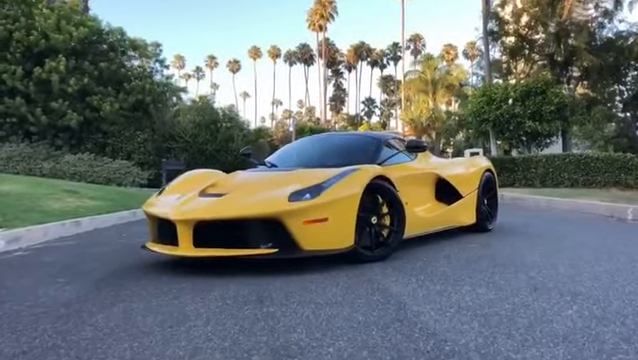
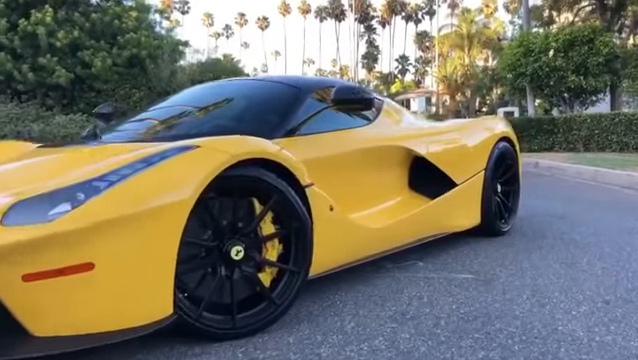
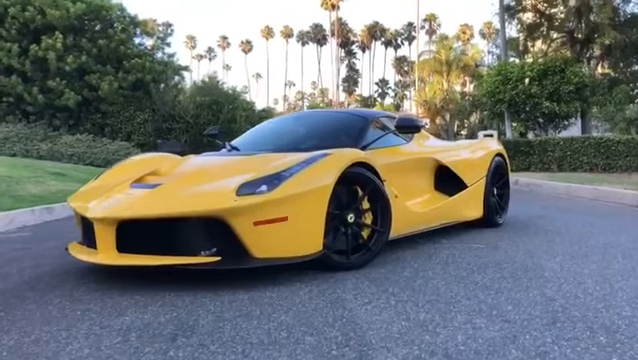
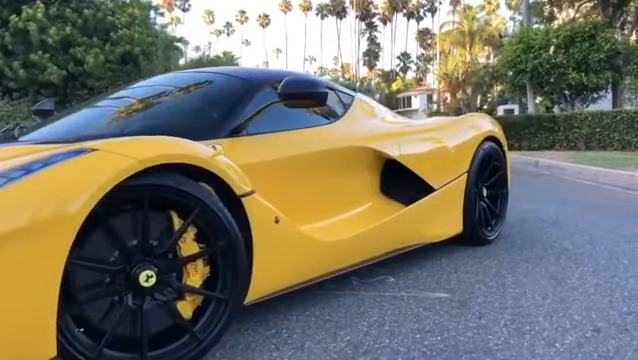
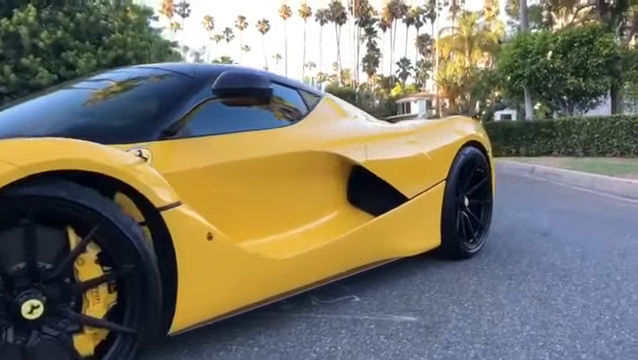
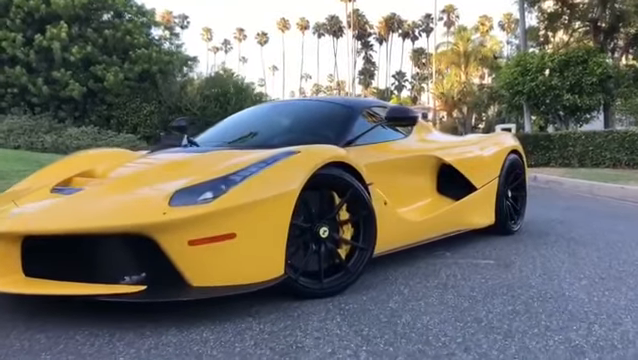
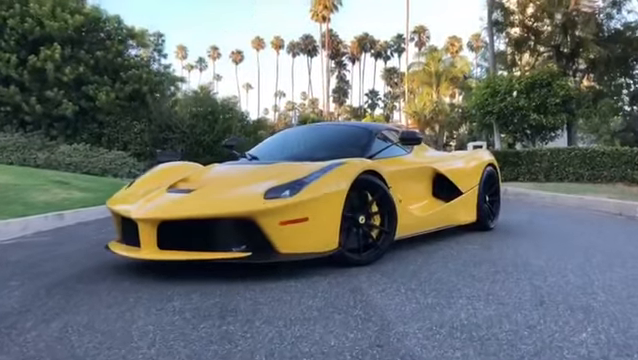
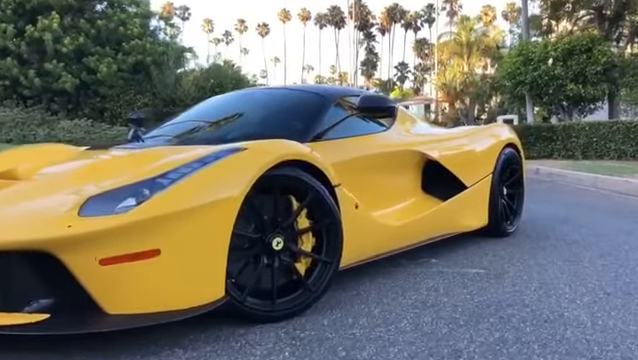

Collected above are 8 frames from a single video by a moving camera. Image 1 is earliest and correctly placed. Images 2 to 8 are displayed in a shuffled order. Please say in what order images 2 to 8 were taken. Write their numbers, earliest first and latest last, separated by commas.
7, 3, 6, 8, 2, 4, 5
